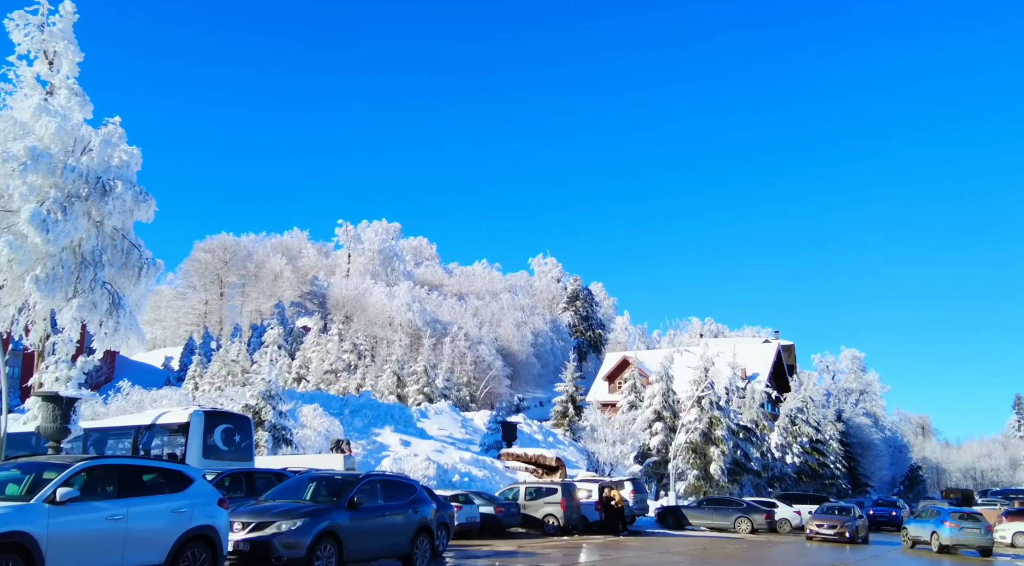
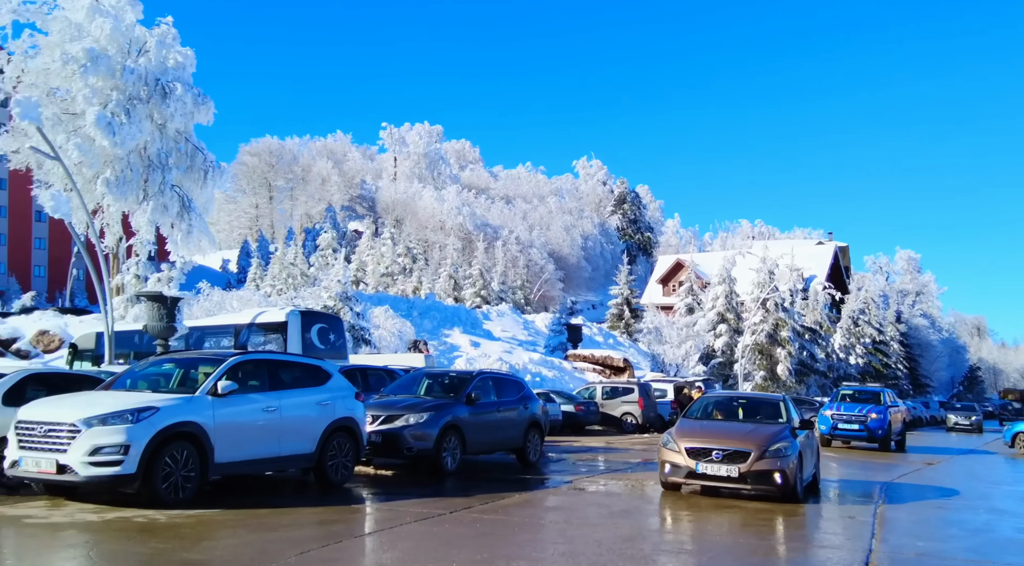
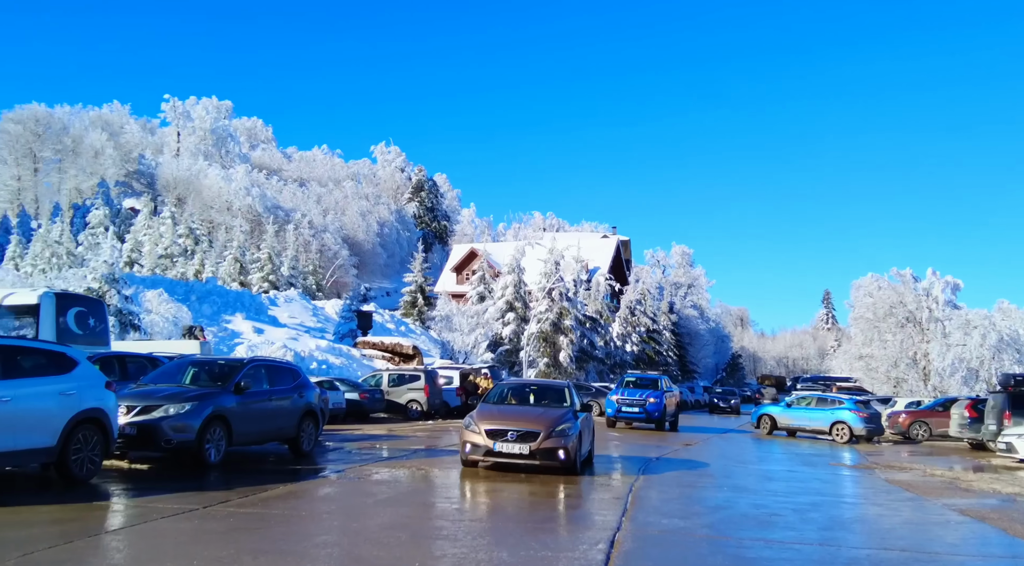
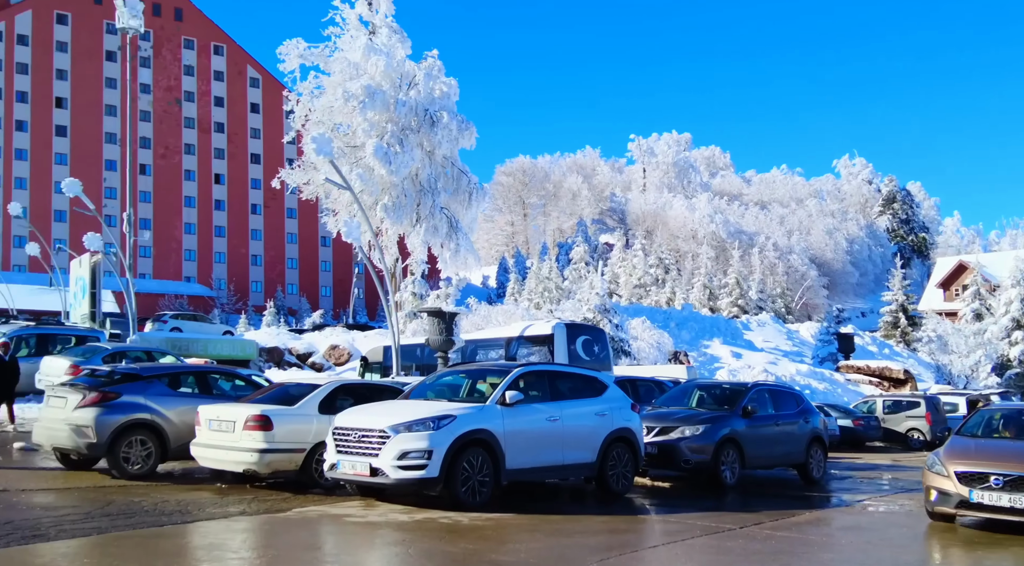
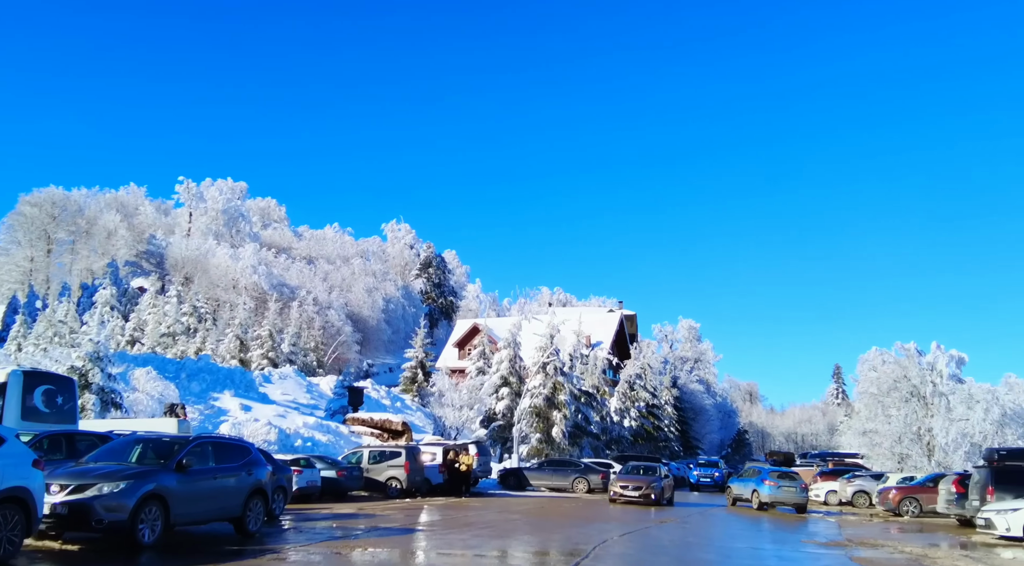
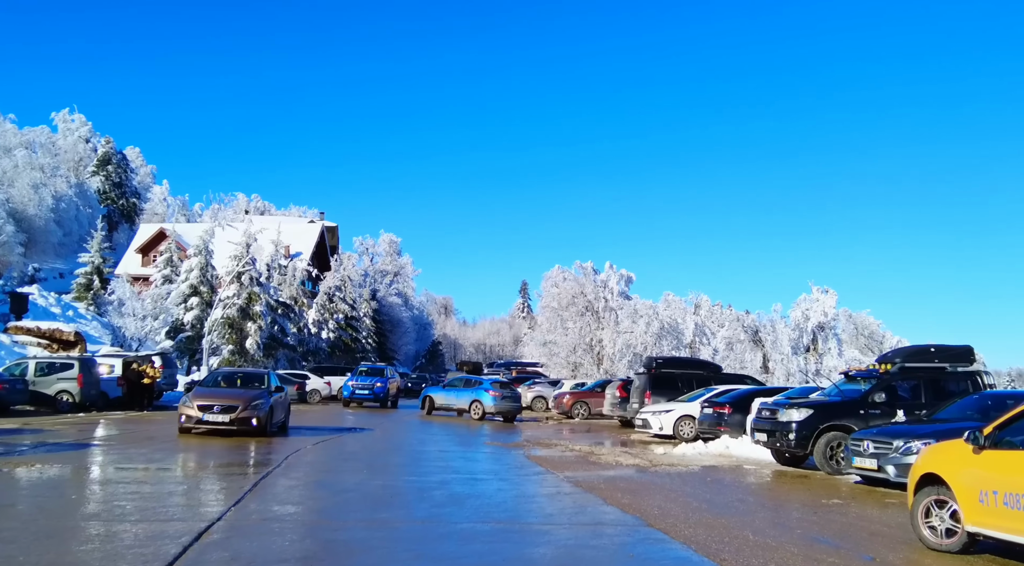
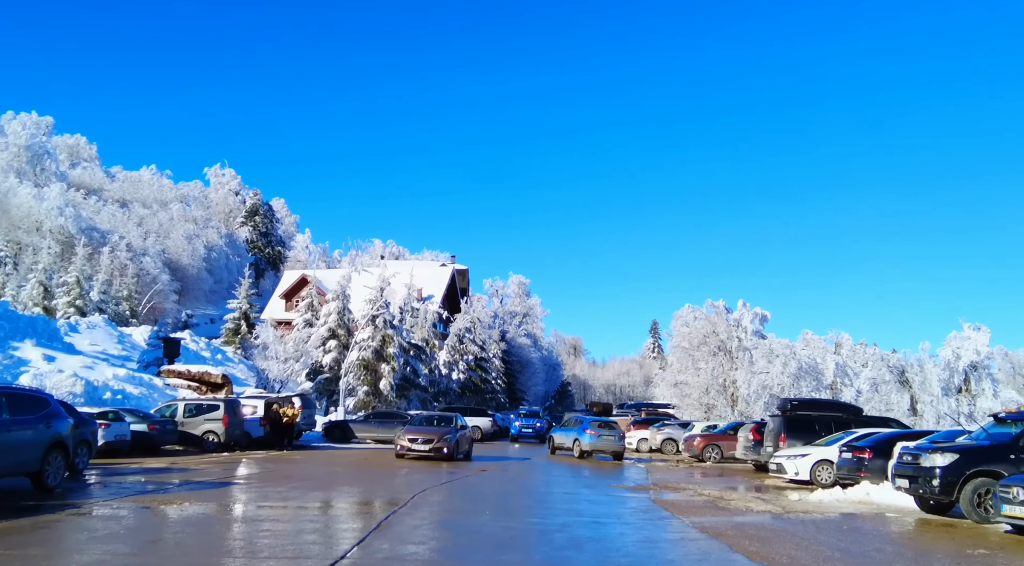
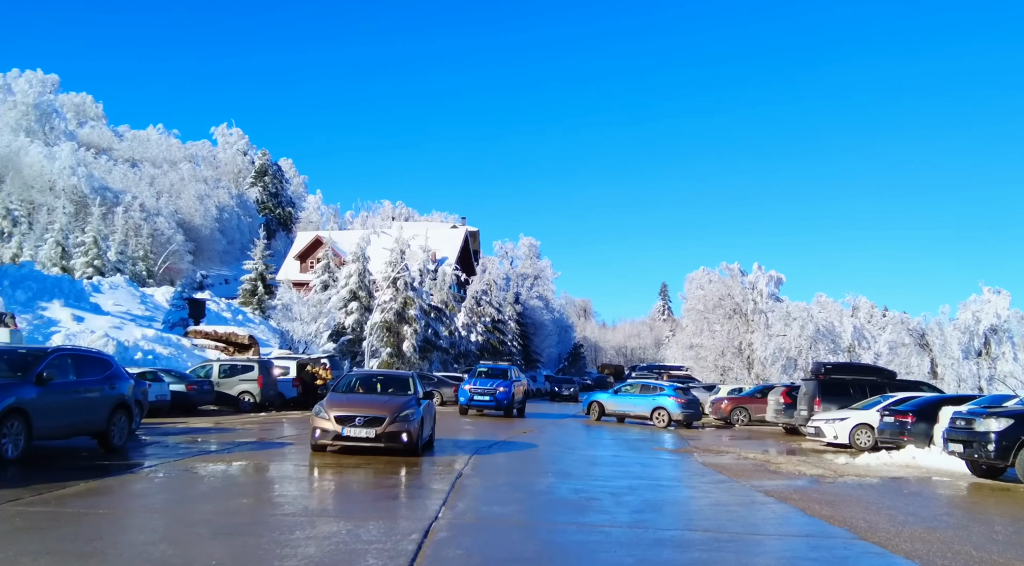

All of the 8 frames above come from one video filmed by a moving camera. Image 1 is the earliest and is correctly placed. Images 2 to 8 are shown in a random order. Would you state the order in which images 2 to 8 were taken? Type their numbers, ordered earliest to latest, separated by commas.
5, 7, 6, 8, 3, 2, 4
